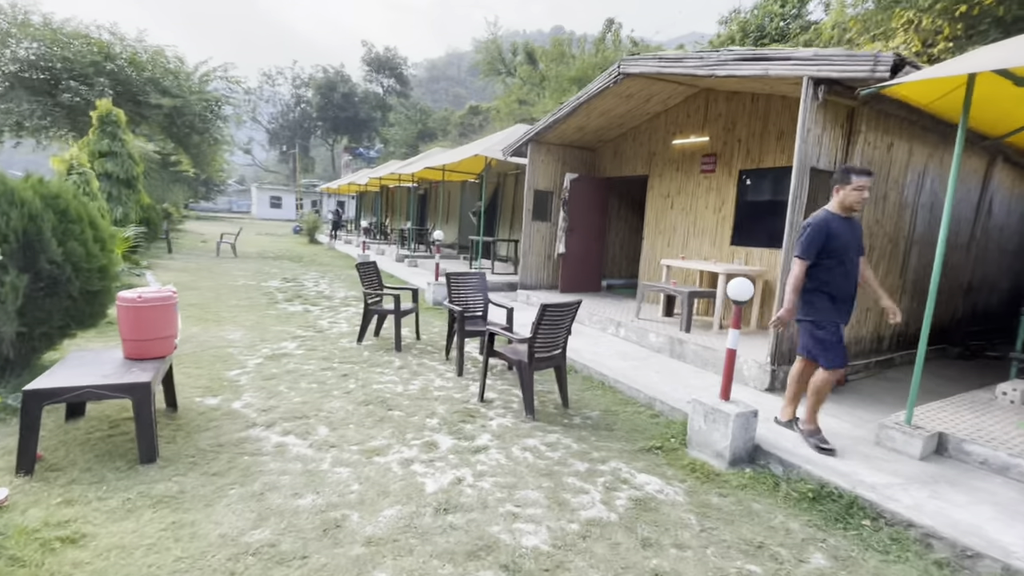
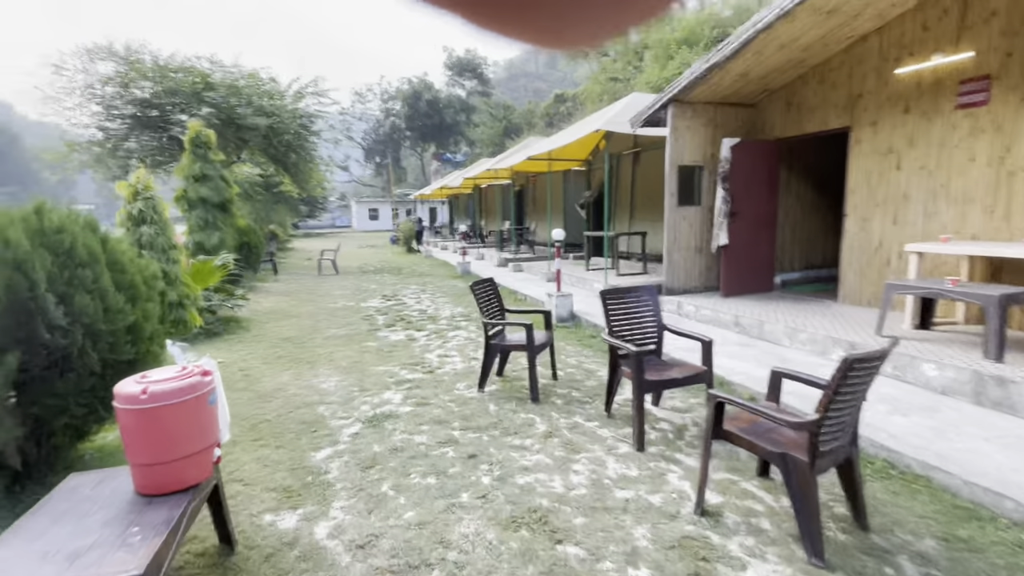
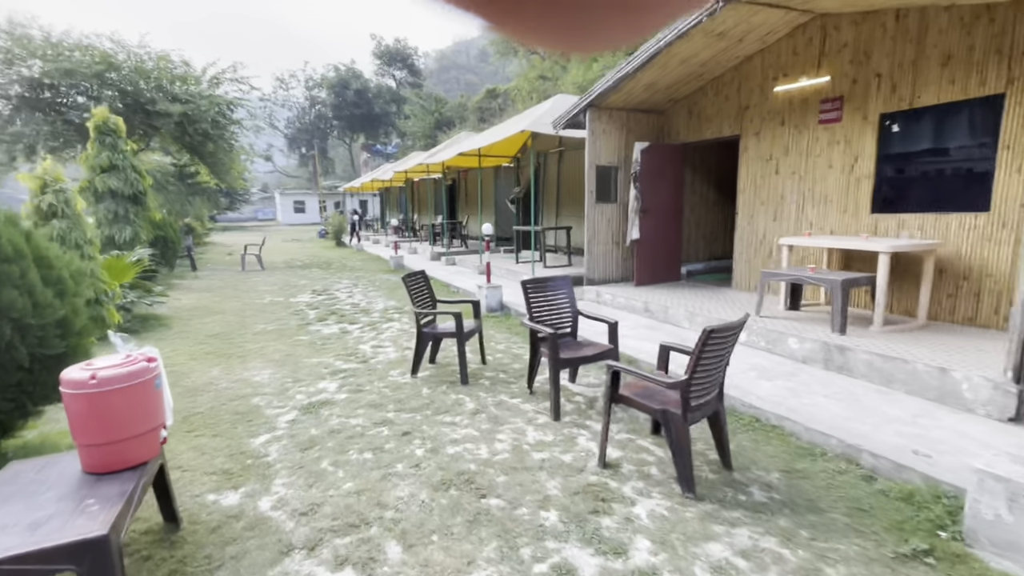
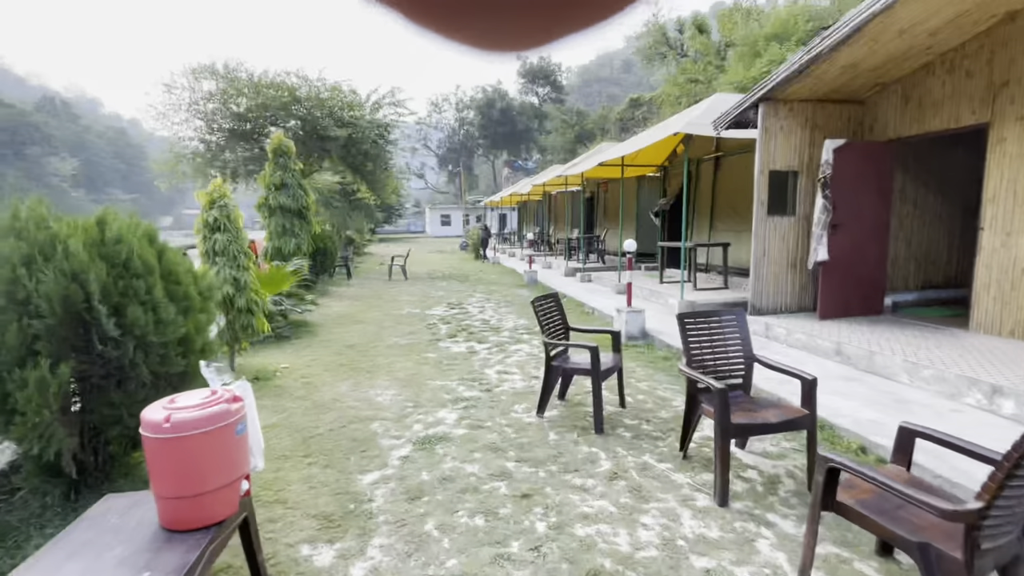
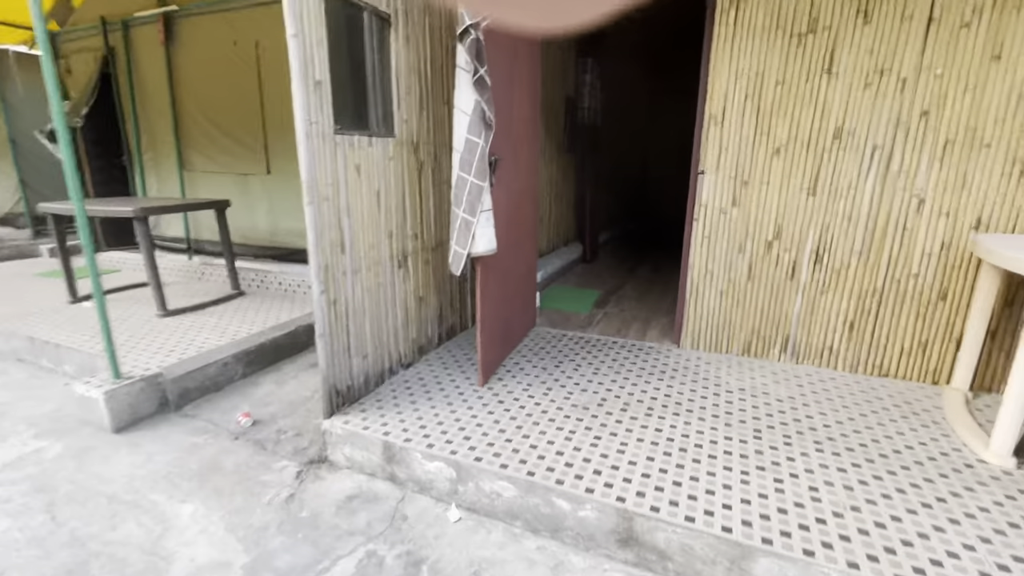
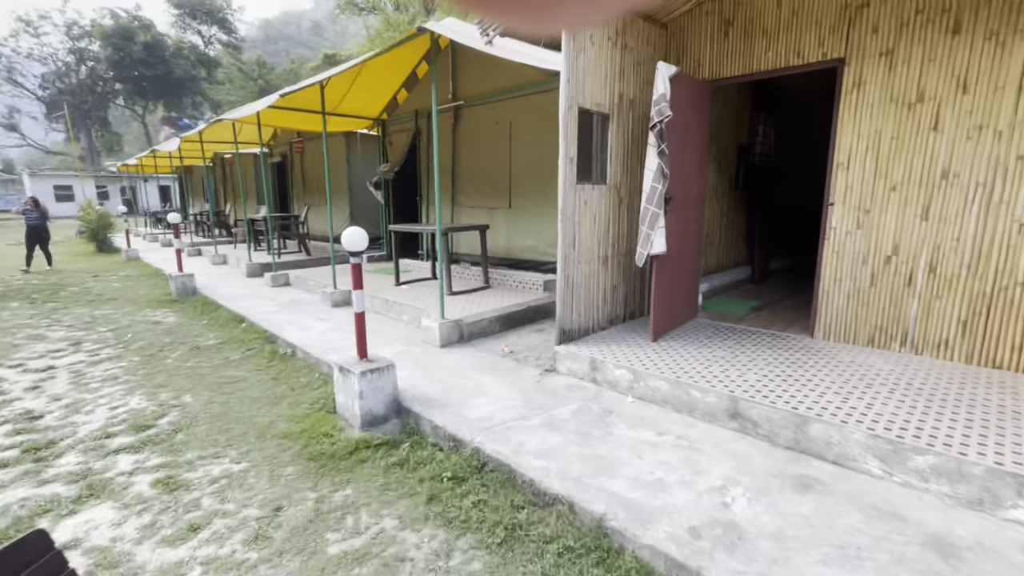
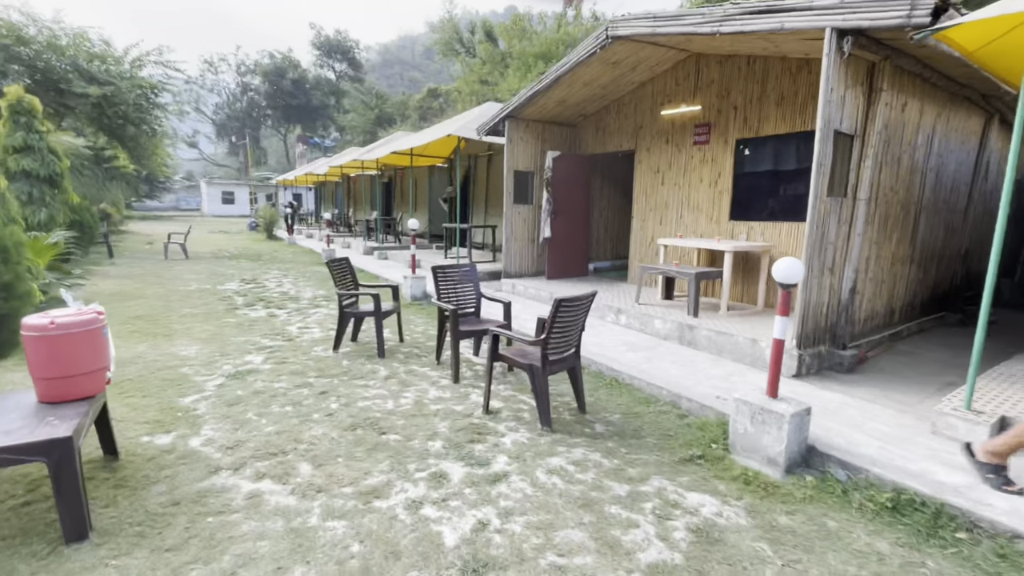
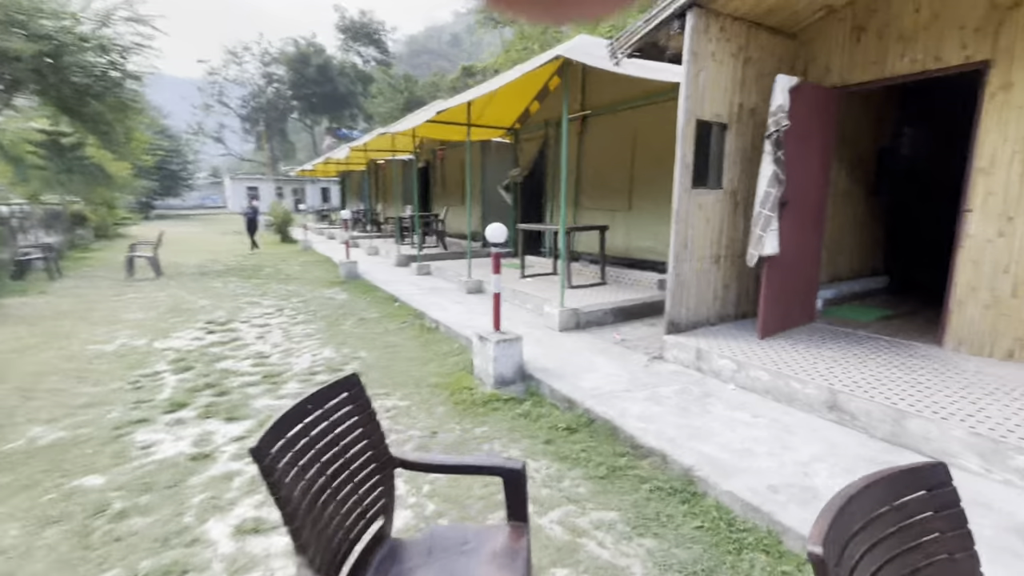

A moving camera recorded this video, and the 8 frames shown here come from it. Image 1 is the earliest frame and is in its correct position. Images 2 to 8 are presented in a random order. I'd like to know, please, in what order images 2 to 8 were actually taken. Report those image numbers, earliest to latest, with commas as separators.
7, 3, 2, 4, 8, 6, 5
